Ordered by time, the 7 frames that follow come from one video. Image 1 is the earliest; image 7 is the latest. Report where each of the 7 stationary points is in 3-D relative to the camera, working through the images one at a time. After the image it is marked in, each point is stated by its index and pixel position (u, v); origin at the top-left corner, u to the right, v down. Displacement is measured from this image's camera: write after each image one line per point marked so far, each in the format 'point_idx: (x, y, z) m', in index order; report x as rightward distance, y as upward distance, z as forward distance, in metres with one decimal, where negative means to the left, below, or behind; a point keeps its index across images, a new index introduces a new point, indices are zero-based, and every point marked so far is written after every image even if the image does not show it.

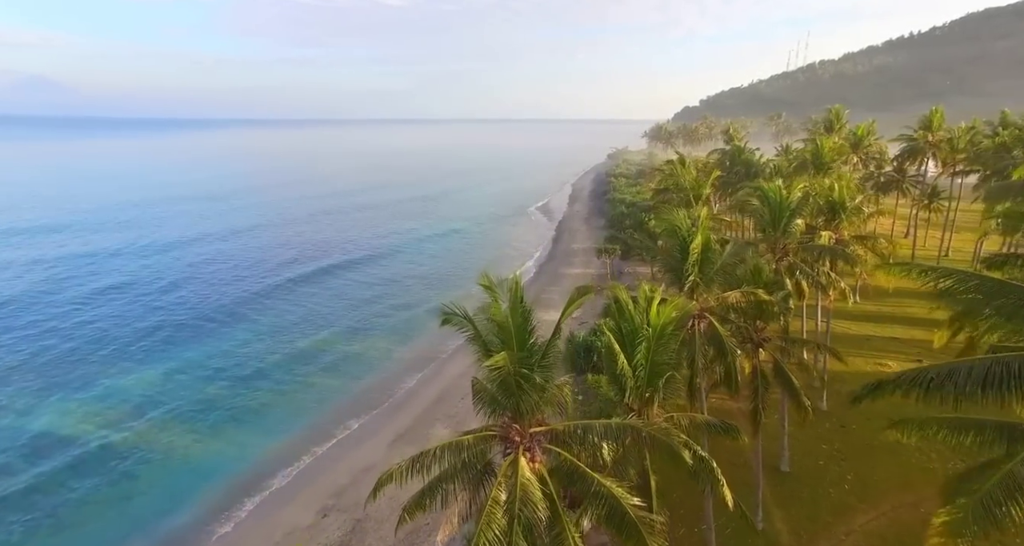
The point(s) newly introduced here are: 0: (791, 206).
0: (+9.6, +2.3, +19.3) m
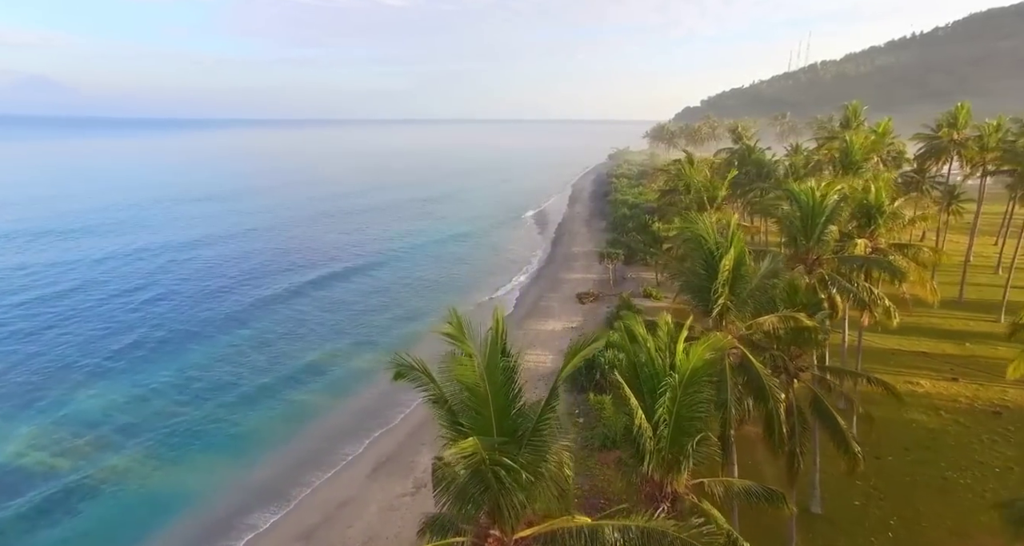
0: (+9.4, +1.9, +16.7) m
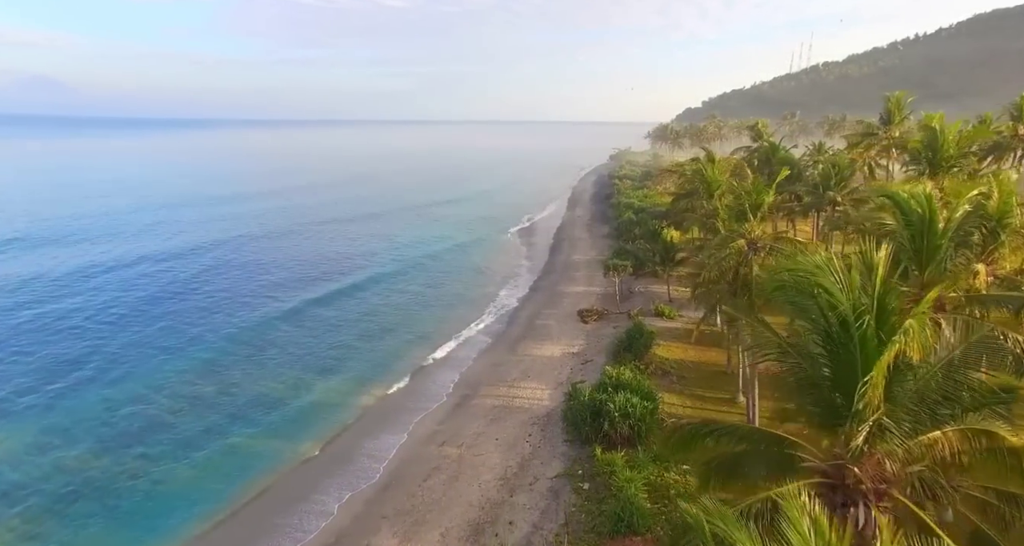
0: (+8.9, +0.9, +11.4) m
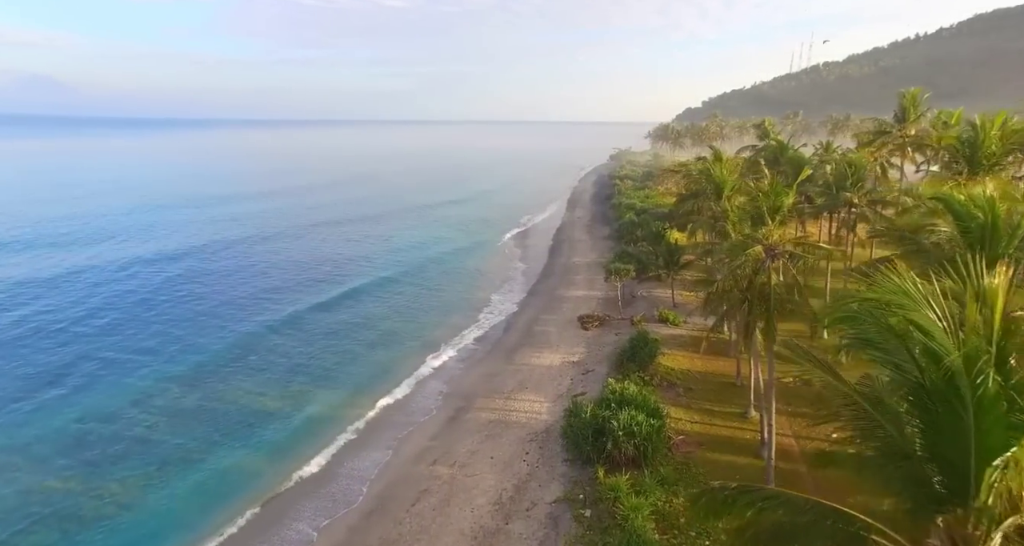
0: (+8.8, +0.6, +9.8) m
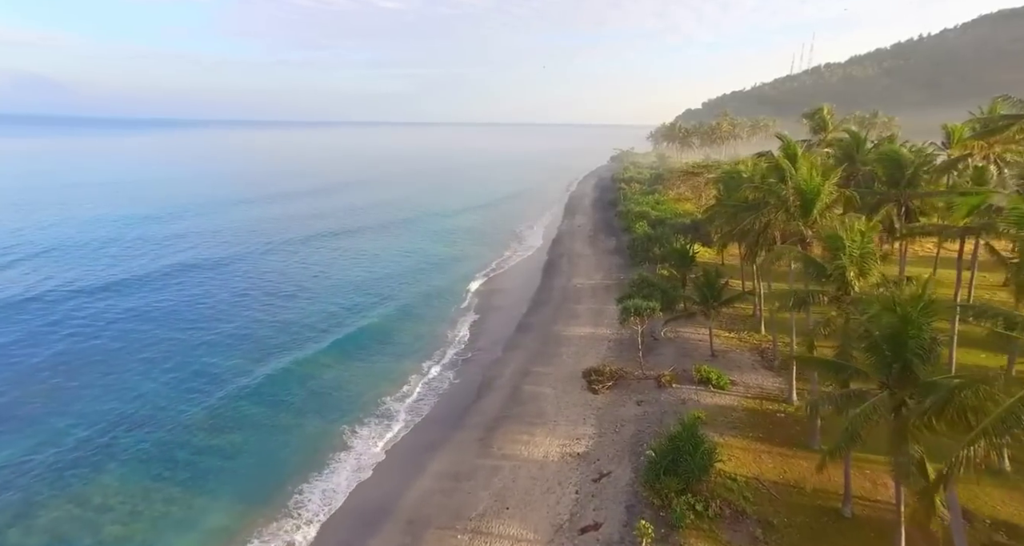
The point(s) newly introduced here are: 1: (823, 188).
0: (+8.0, -1.2, -0.5) m
1: (+10.3, +3.0, +18.8) m
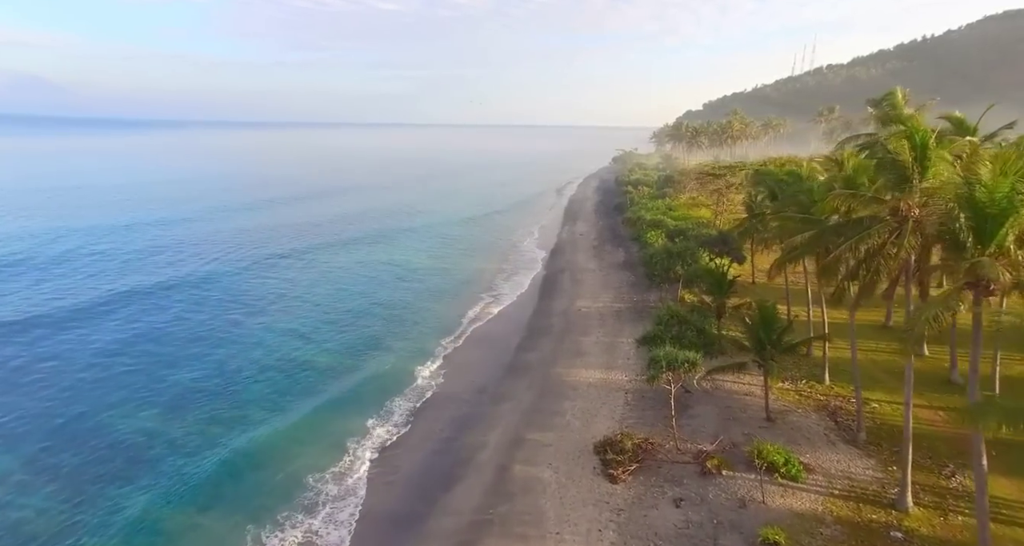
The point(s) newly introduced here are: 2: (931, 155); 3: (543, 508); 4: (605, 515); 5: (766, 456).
0: (+7.6, -2.4, -8.0) m
1: (+9.8, +1.6, +11.3) m
2: (+10.0, +2.9, +13.2) m
3: (+1.0, -7.4, +18.1) m
4: (+2.9, -7.4, +17.2) m
5: (+8.2, -6.0, +18.0) m
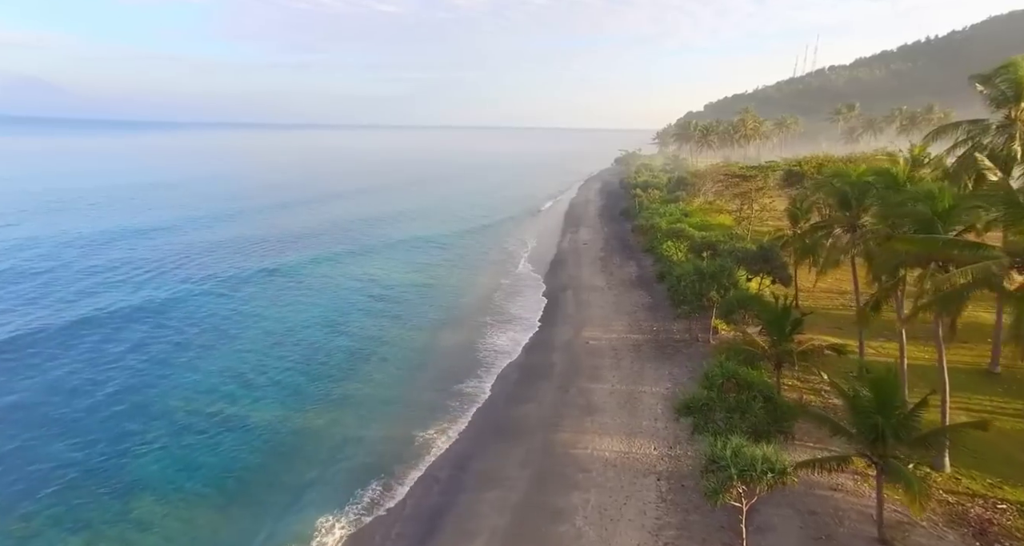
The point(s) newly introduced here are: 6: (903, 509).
0: (+7.3, -3.5, -15.2) m
1: (+9.5, +0.5, +4.1) m
2: (+9.6, +1.7, +6.0) m
3: (+0.6, -8.5, +10.8) m
4: (+2.5, -8.6, +9.9) m
5: (+7.9, -7.2, +10.7) m
6: (+10.7, -6.4, +15.2) m
